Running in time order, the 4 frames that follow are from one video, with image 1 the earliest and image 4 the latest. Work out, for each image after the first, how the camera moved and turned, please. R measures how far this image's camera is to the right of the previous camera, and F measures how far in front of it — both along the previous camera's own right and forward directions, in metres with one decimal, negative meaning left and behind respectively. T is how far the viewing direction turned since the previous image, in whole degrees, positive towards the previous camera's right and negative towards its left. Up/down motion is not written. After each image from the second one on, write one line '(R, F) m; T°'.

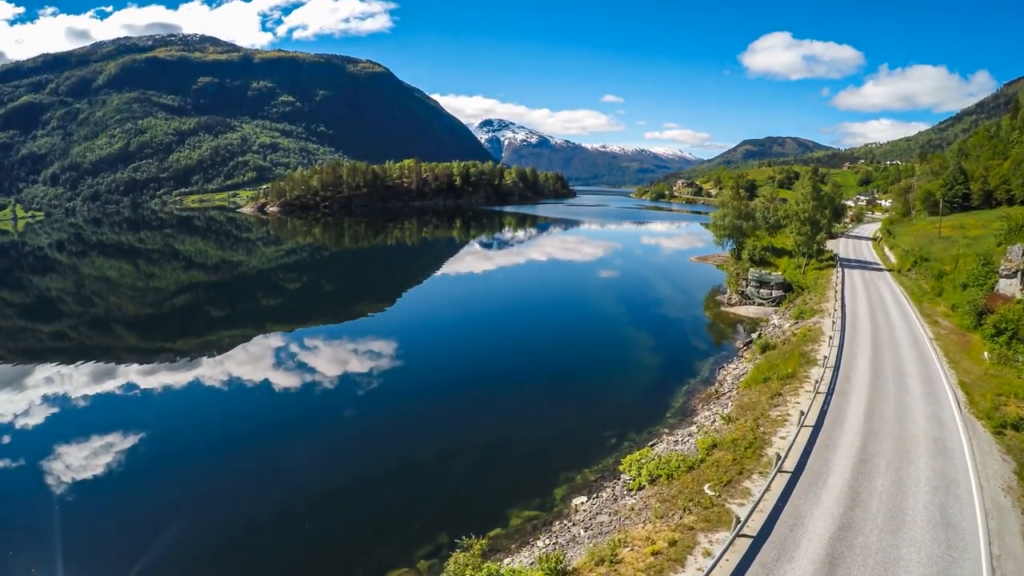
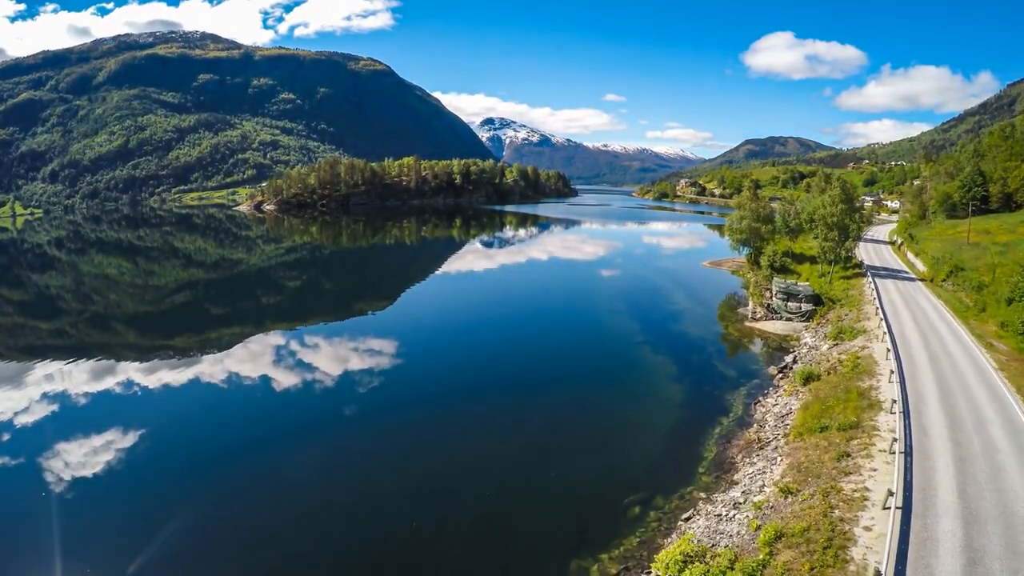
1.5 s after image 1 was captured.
(0.0, +0.8) m; 0°
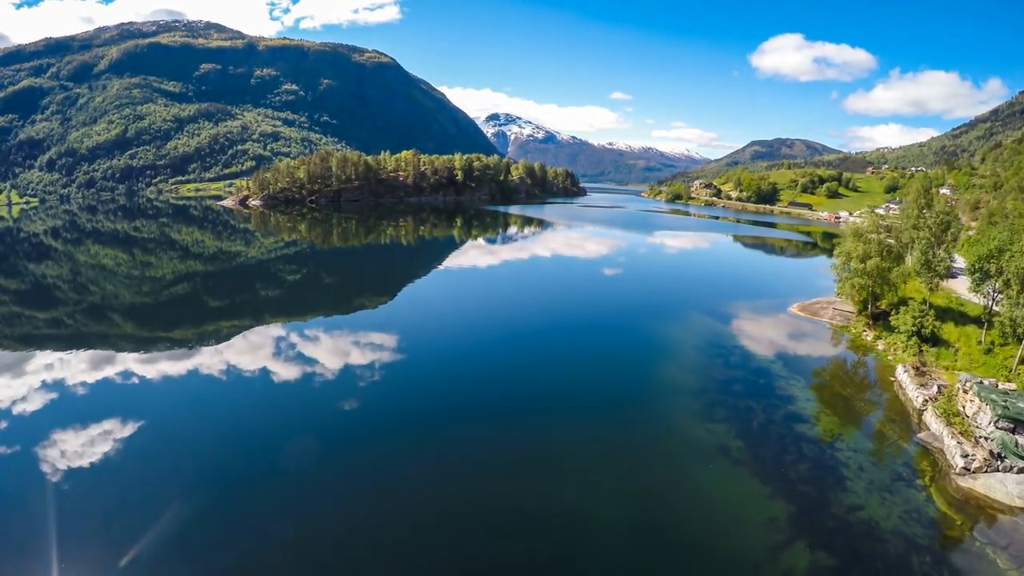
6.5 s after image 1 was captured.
(-0.1, +3.0) m; 0°
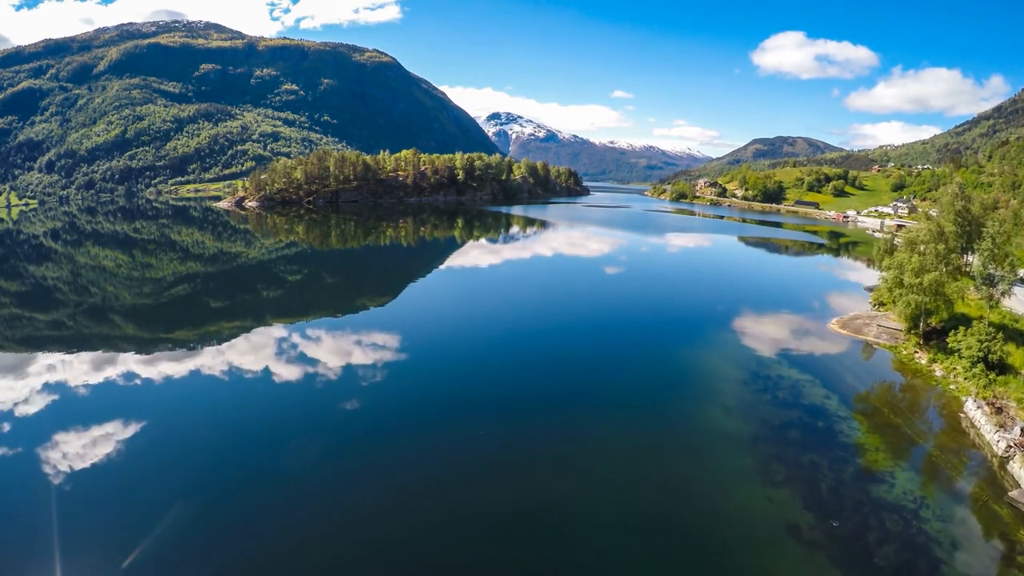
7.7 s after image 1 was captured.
(-0.1, +0.9) m; 0°
